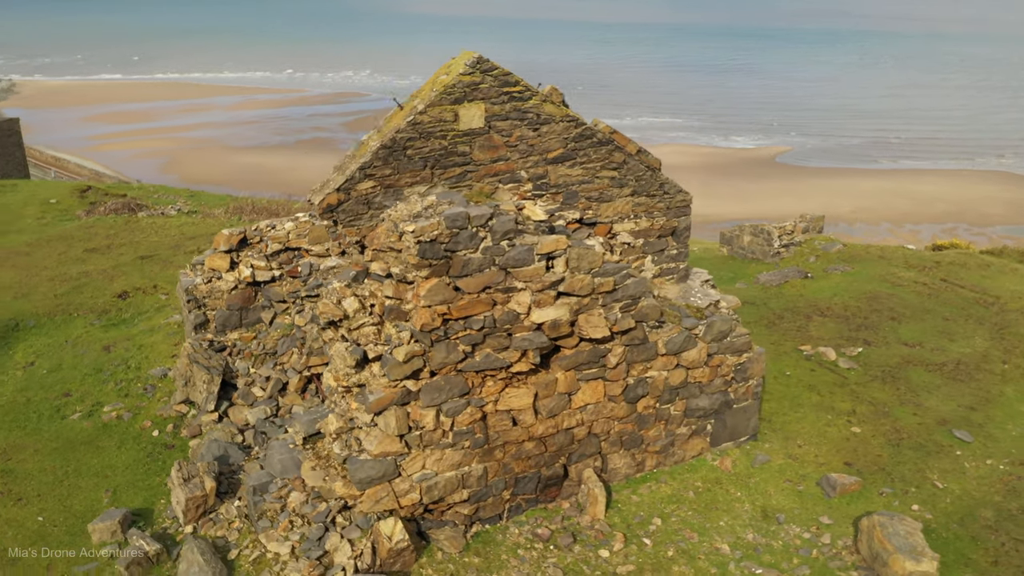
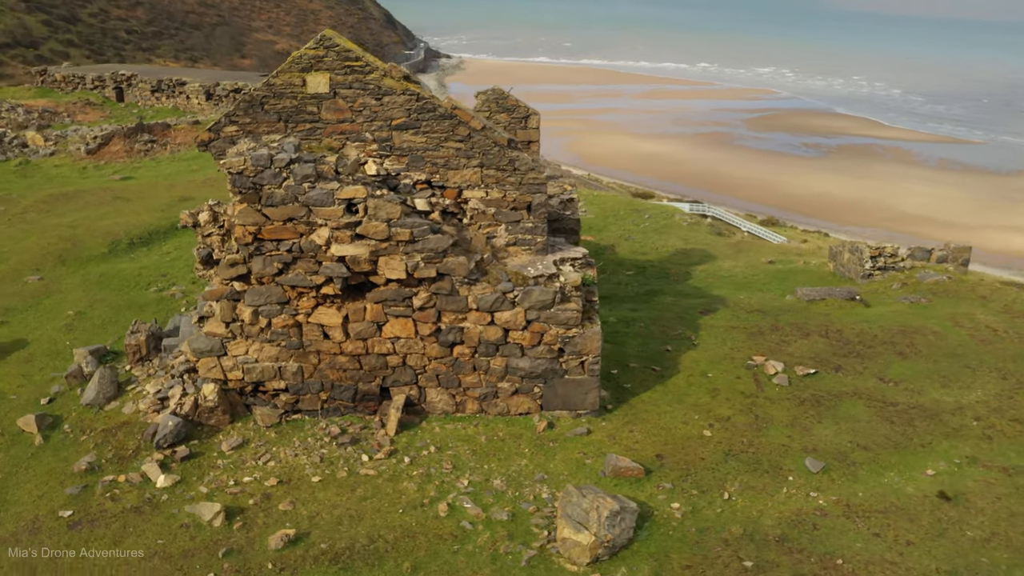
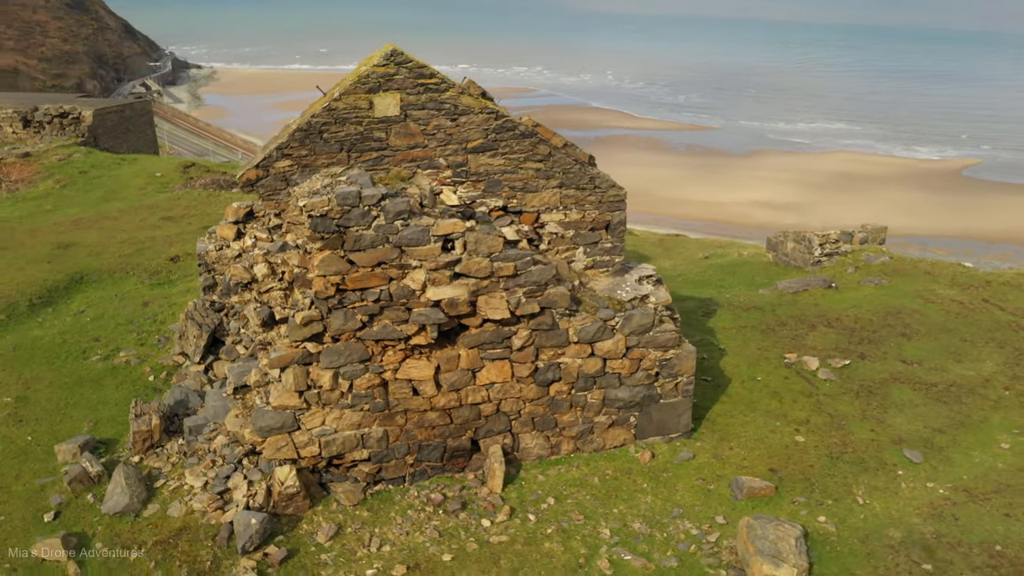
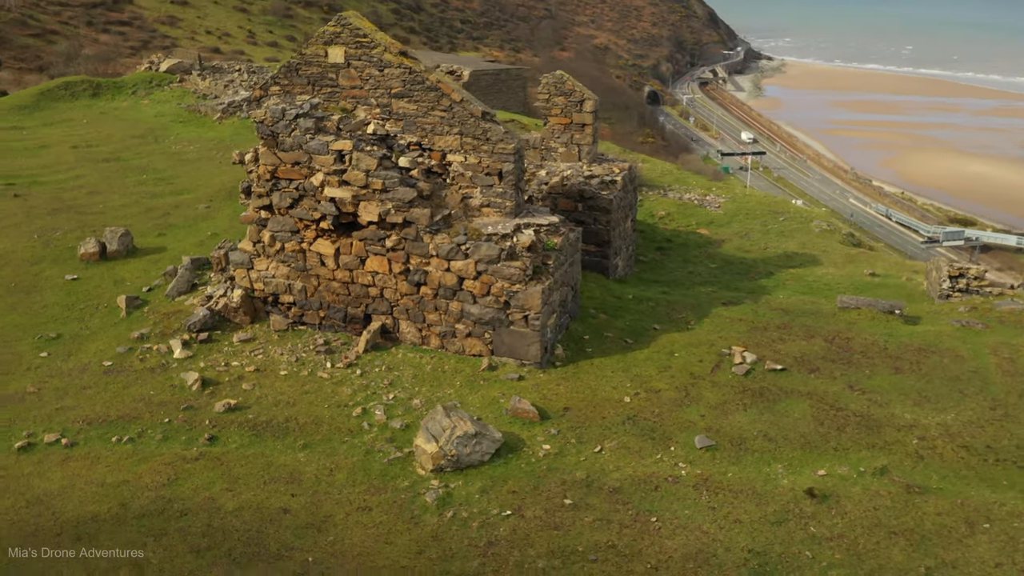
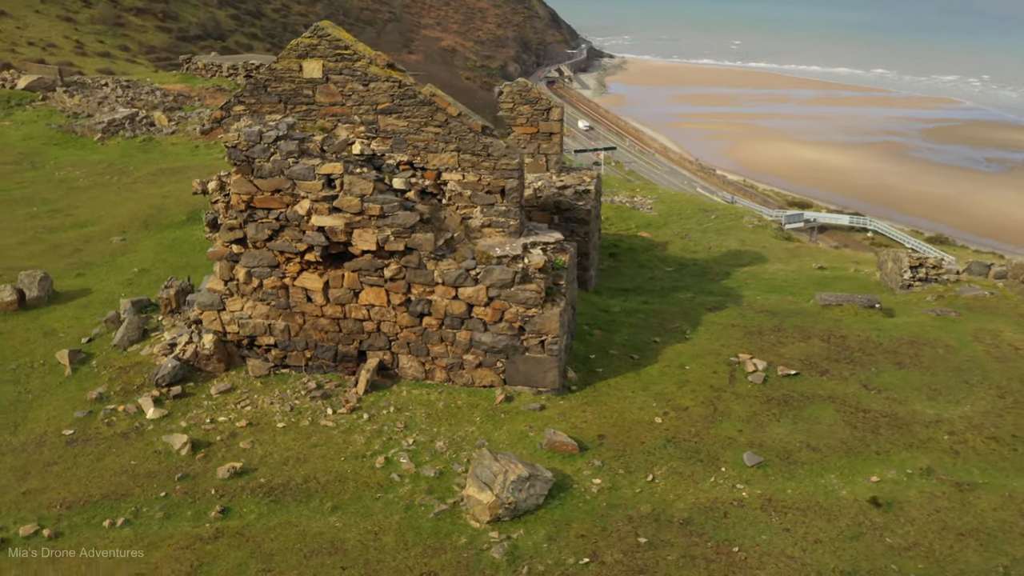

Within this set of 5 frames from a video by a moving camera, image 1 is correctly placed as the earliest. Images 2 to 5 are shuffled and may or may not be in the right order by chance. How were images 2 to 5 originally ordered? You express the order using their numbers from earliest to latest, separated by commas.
3, 2, 5, 4
